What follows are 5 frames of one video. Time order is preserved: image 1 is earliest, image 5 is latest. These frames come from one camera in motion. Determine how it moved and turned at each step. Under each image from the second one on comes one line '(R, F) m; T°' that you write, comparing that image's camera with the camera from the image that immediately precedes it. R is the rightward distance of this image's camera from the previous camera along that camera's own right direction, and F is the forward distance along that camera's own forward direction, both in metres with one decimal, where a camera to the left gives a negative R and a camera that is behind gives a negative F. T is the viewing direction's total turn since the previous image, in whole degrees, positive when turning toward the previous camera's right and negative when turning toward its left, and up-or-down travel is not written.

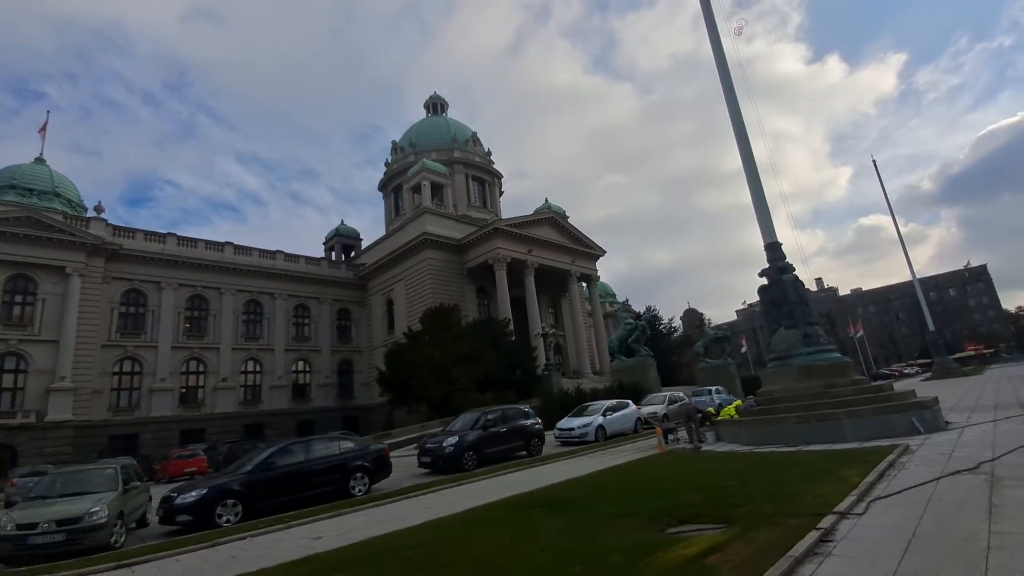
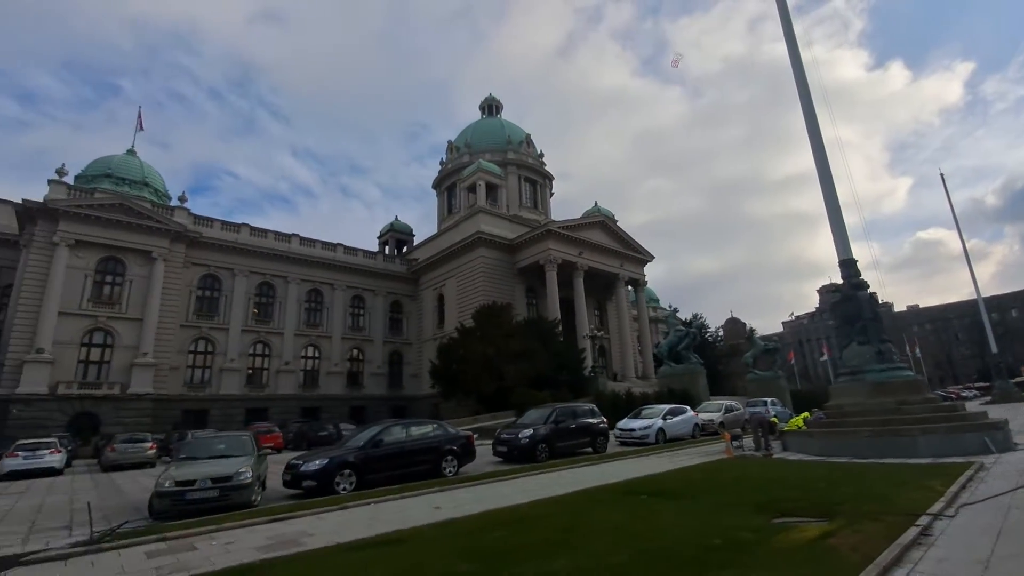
(-1.1, -0.9) m; -4°
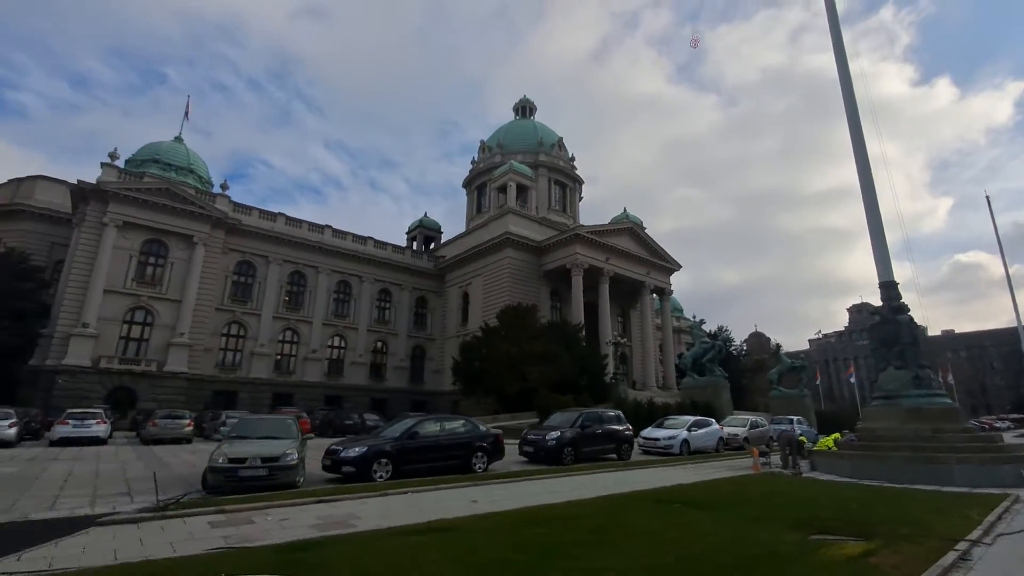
(-0.4, -0.3) m; -2°
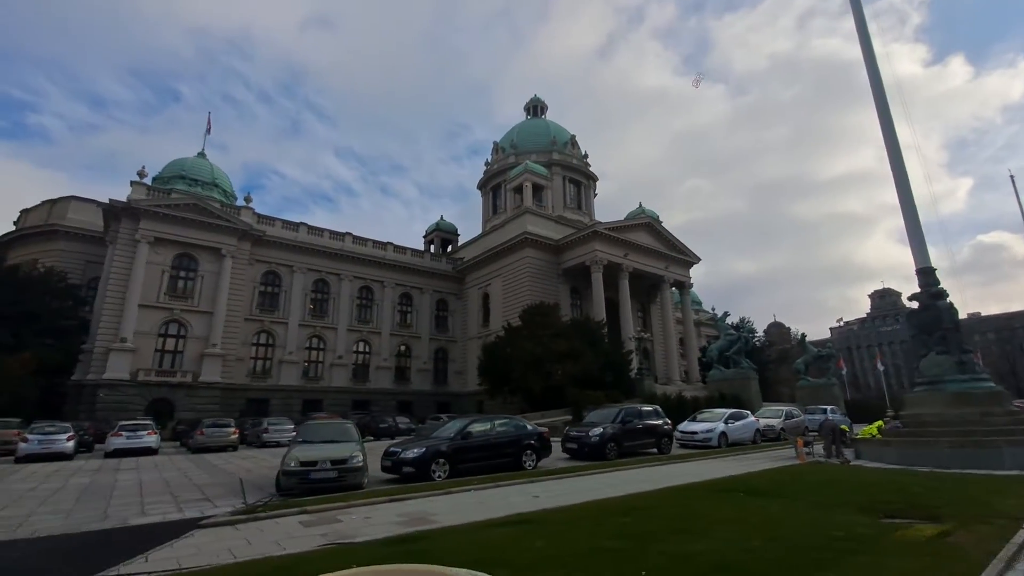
(-0.7, -0.3) m; -1°
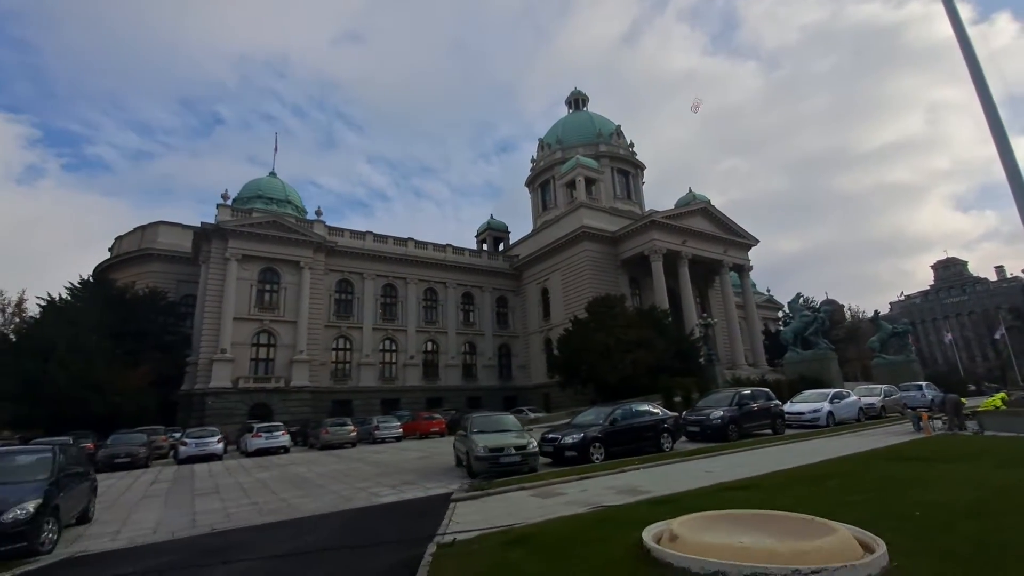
(-2.3, -1.2) m; -4°
